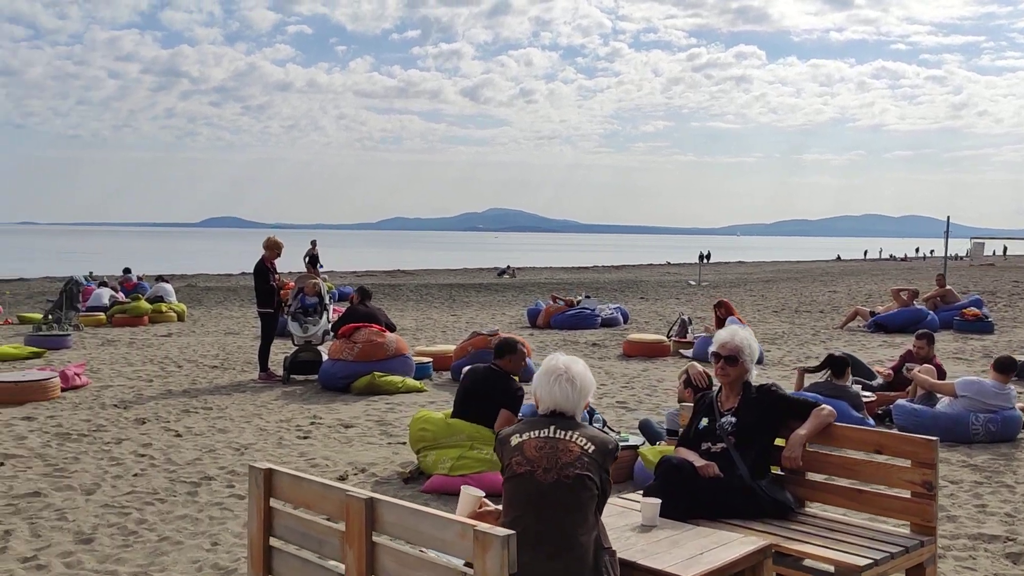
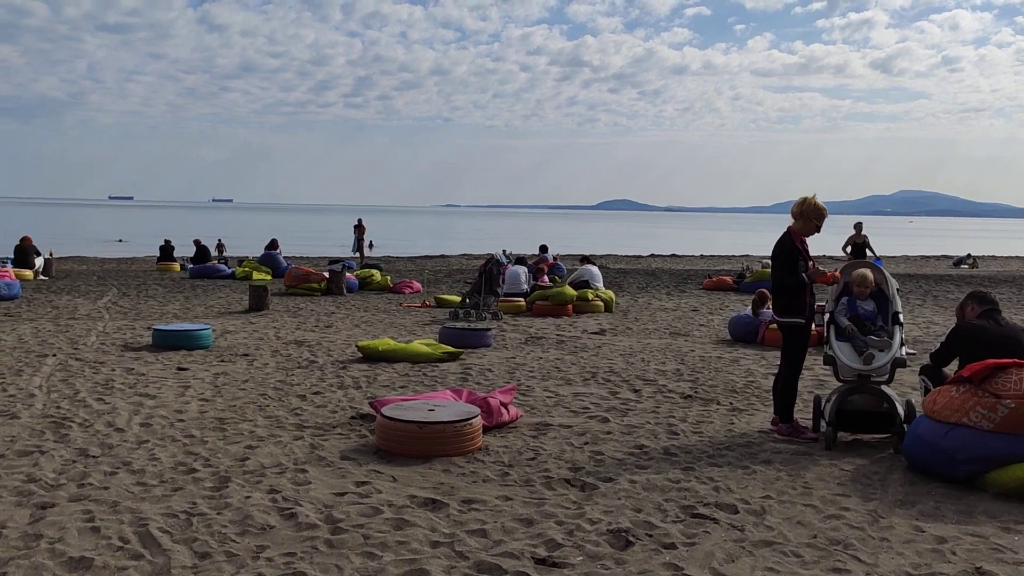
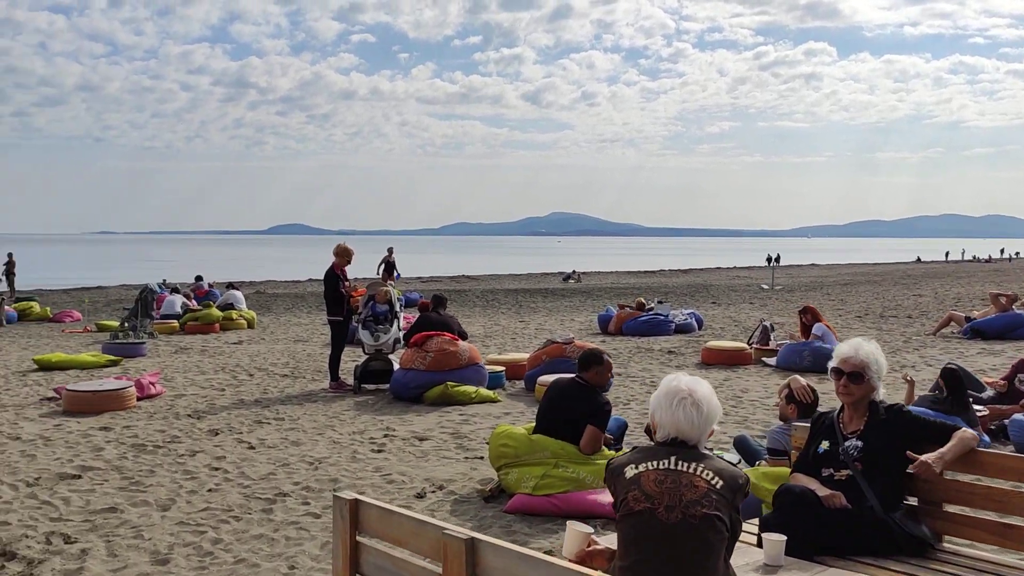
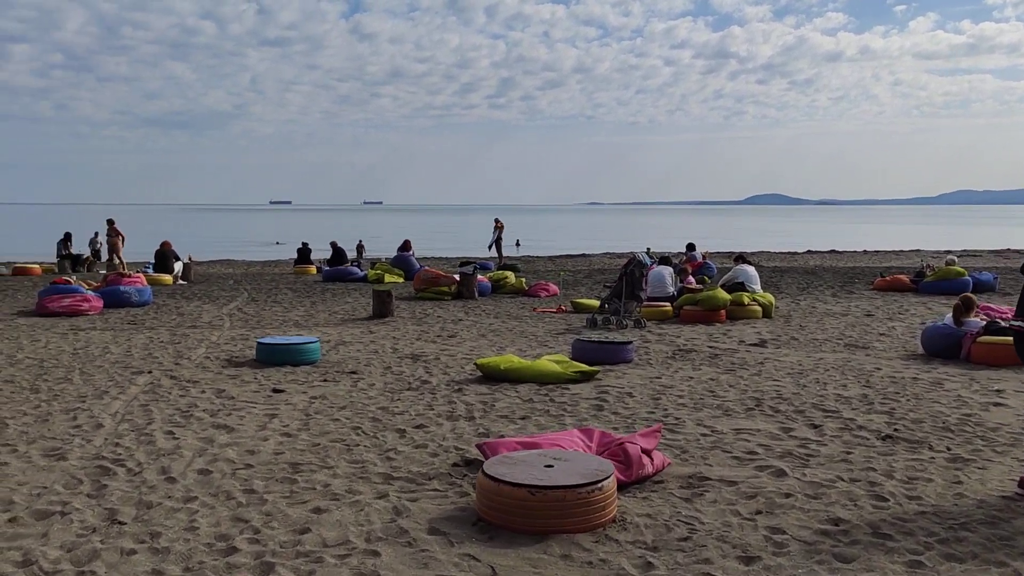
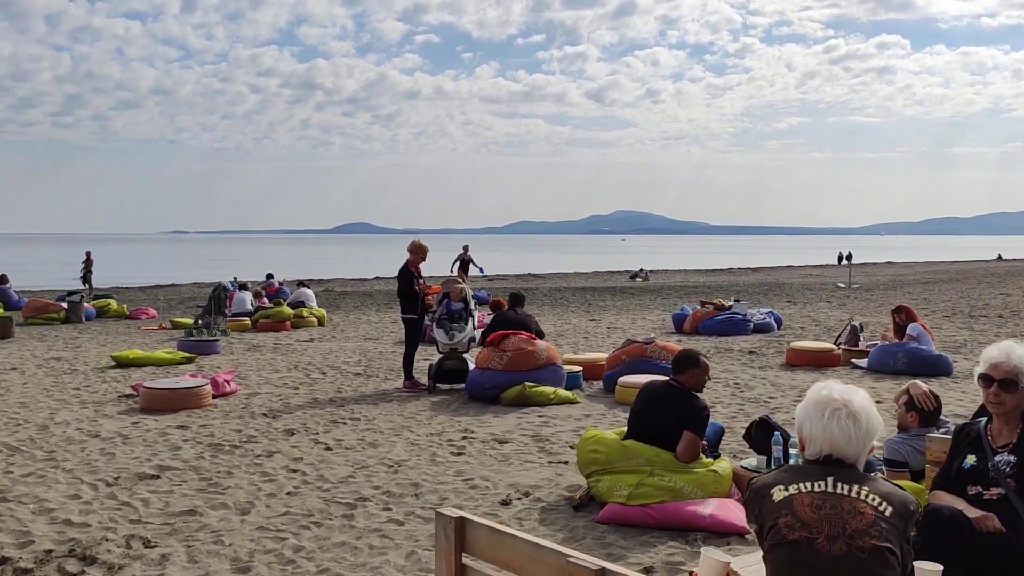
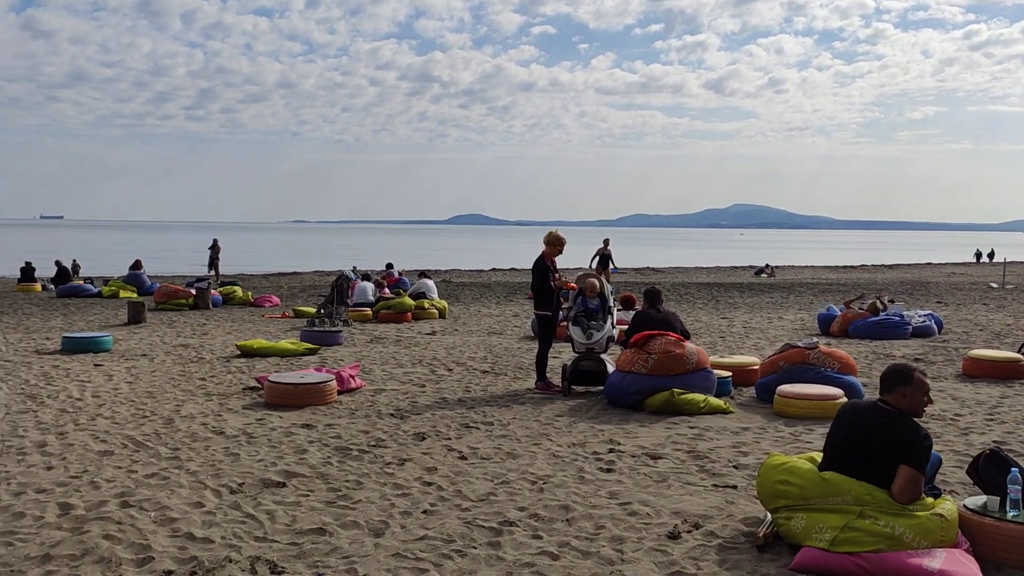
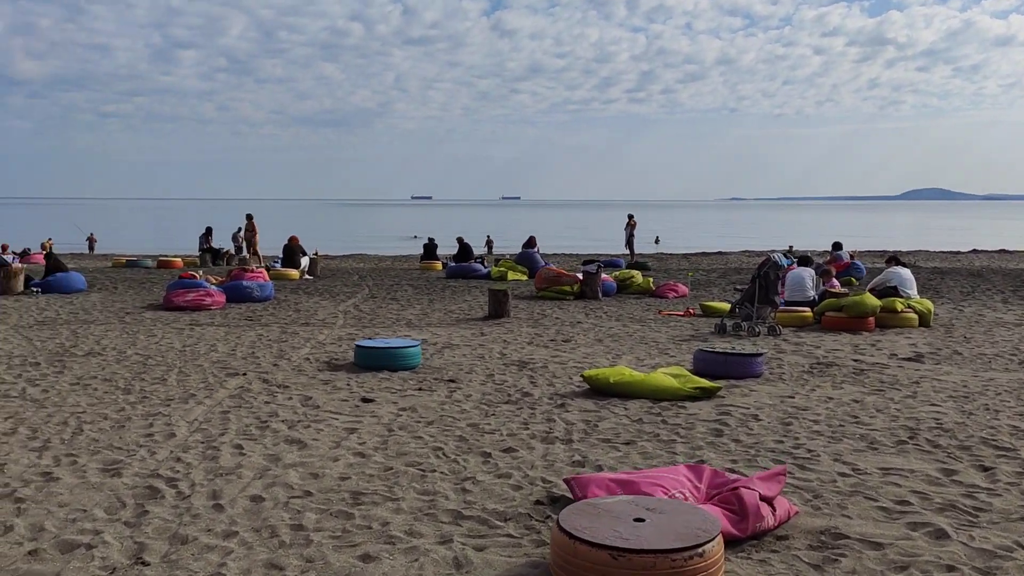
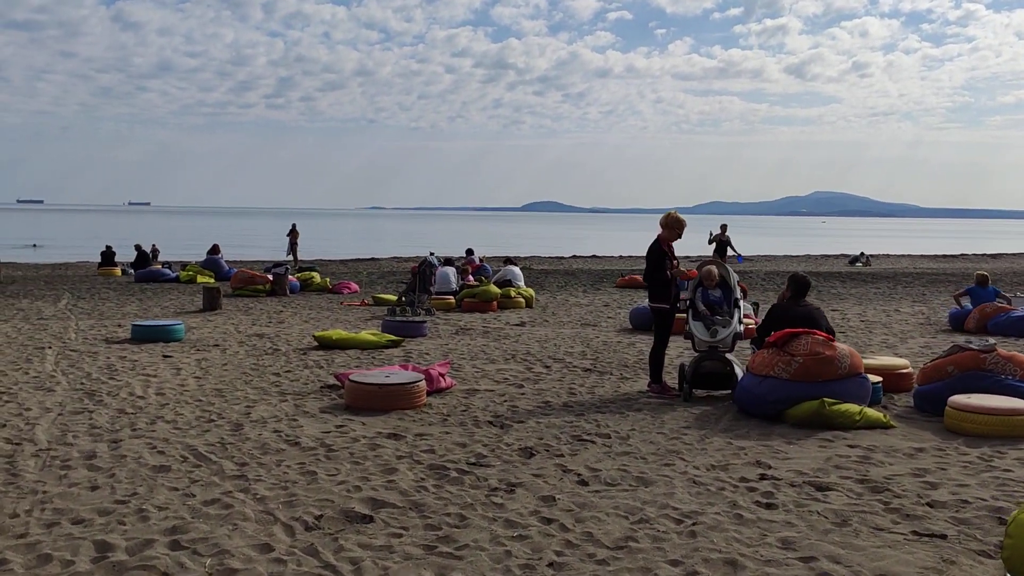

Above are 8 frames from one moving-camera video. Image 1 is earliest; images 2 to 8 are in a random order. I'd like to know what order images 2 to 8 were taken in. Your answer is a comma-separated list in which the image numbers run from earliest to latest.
3, 5, 6, 8, 2, 4, 7
